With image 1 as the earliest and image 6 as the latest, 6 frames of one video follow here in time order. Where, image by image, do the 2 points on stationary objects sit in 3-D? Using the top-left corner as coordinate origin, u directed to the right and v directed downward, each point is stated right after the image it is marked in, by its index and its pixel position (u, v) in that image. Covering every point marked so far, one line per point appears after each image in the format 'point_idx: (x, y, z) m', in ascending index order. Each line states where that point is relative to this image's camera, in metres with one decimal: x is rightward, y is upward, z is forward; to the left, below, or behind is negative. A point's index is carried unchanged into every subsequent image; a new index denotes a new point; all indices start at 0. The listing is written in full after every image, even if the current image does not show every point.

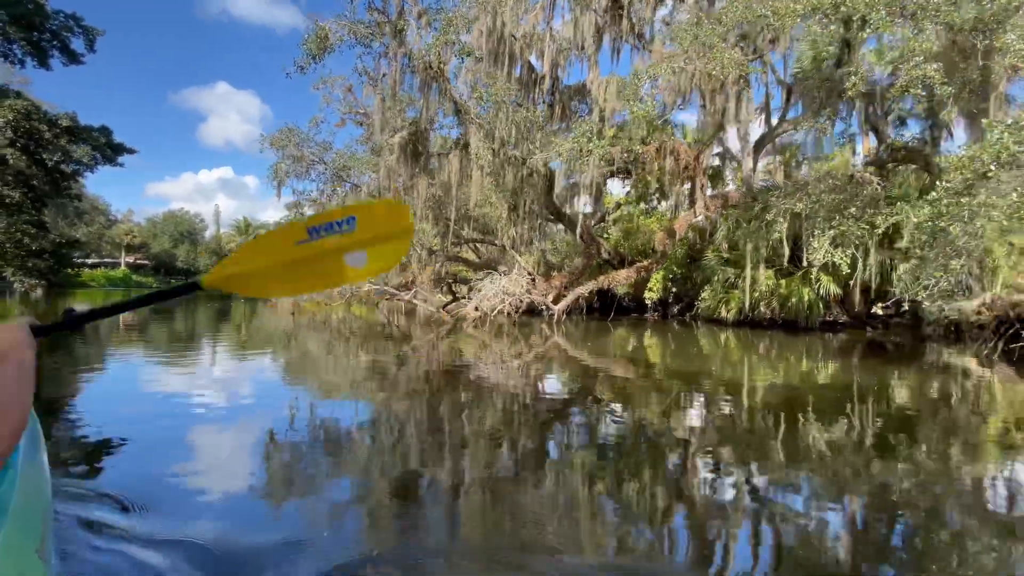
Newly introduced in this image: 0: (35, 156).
0: (-11.8, +3.3, +12.0) m
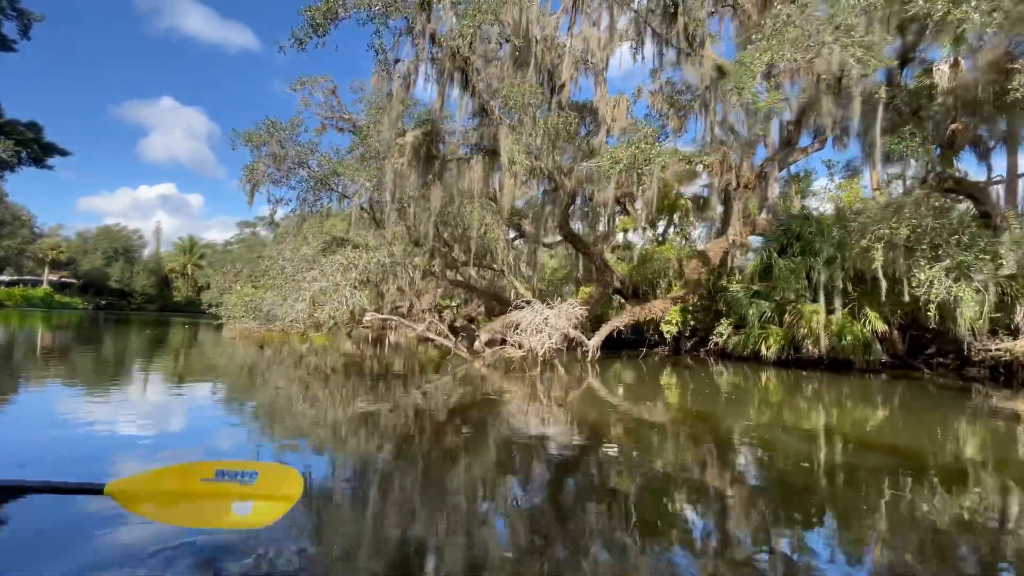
0: (-11.7, +2.9, +10.0) m
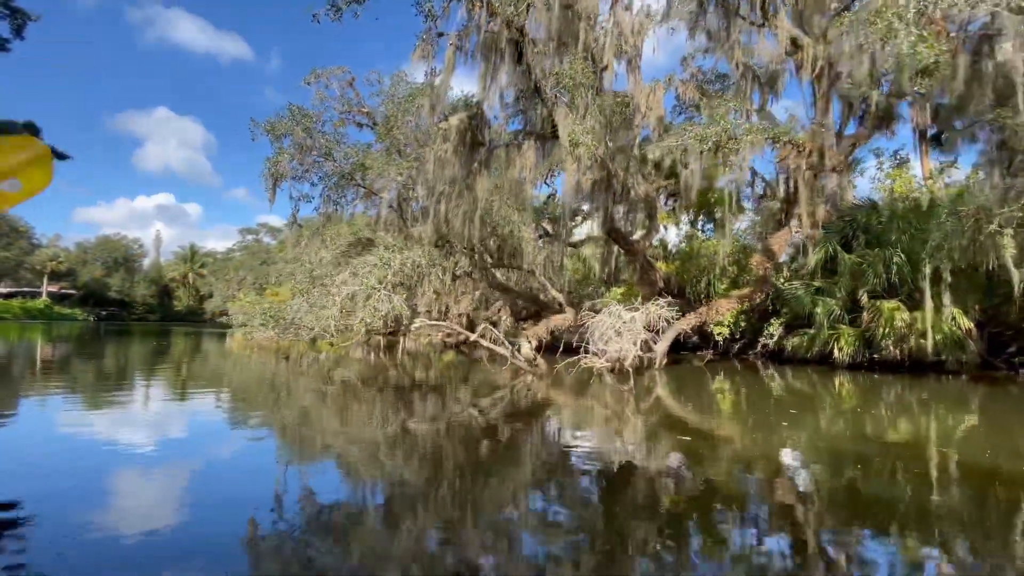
0: (-11.1, +2.6, +9.3) m
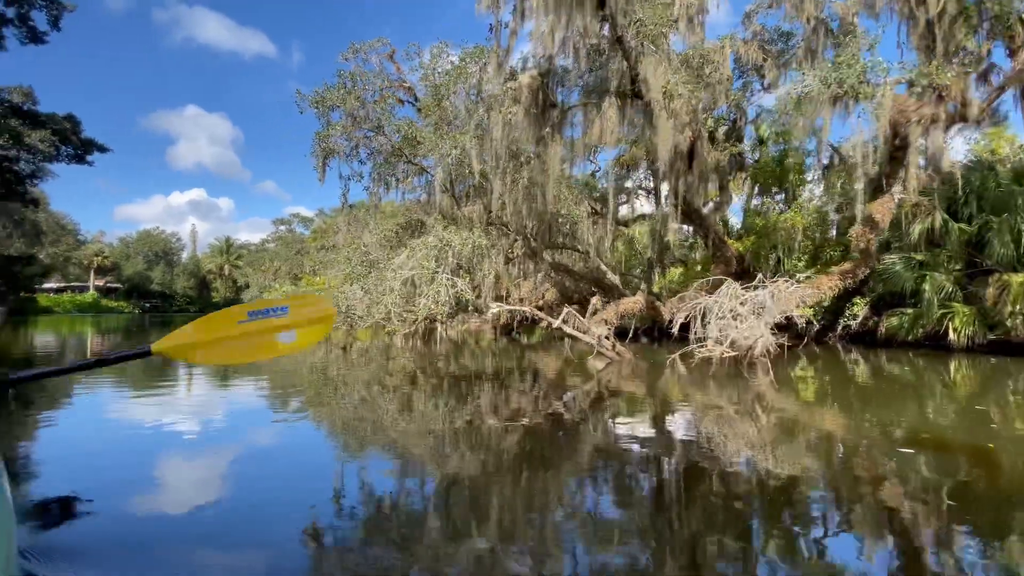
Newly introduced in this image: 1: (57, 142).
0: (-10.2, +2.7, +9.2) m
1: (-9.3, +3.0, +10.0) m
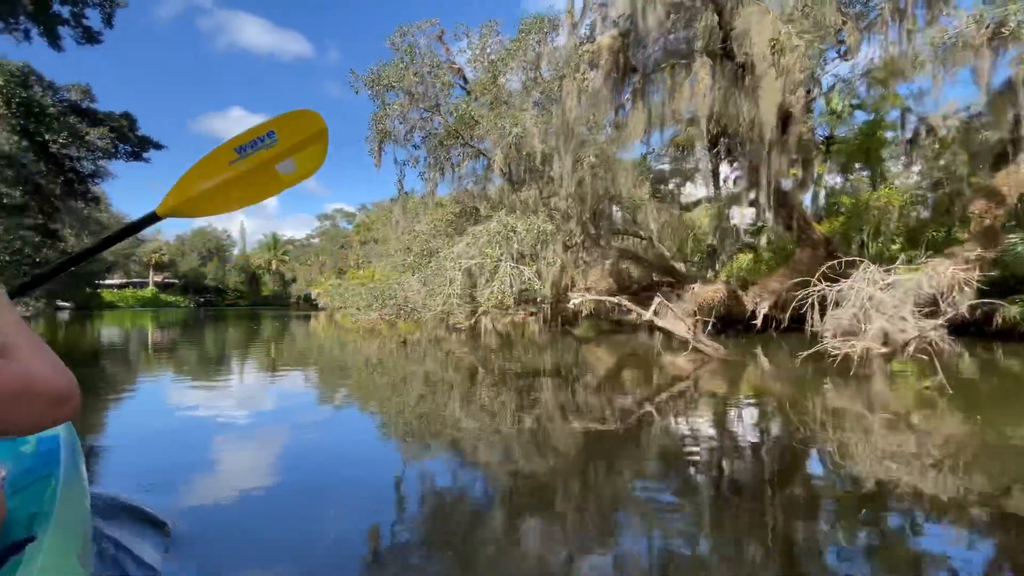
0: (-9.2, +2.8, +9.5) m
1: (-8.2, +3.1, +10.1) m
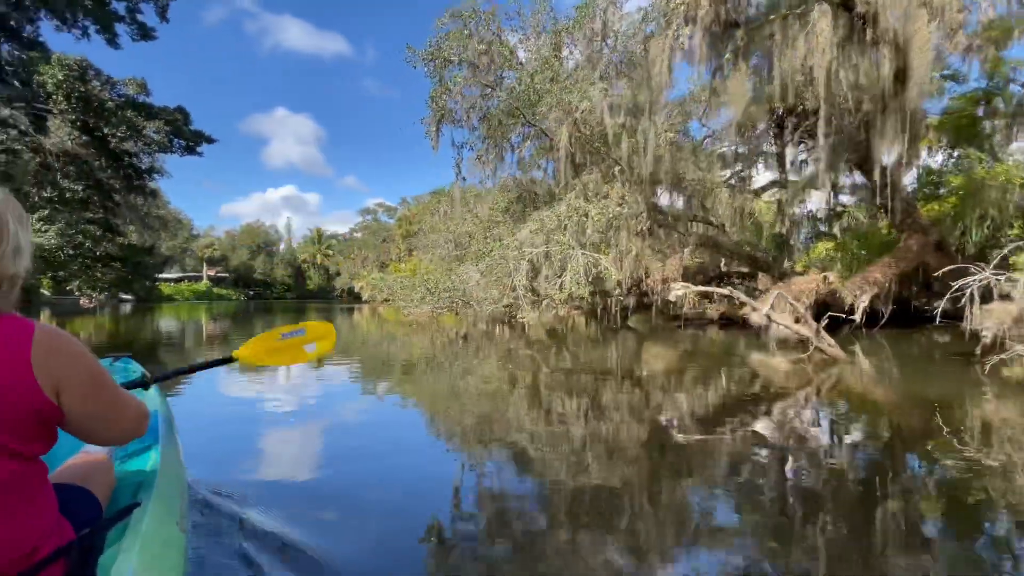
0: (-8.1, +3.0, +9.6) m
1: (-7.2, +3.2, +10.2) m
